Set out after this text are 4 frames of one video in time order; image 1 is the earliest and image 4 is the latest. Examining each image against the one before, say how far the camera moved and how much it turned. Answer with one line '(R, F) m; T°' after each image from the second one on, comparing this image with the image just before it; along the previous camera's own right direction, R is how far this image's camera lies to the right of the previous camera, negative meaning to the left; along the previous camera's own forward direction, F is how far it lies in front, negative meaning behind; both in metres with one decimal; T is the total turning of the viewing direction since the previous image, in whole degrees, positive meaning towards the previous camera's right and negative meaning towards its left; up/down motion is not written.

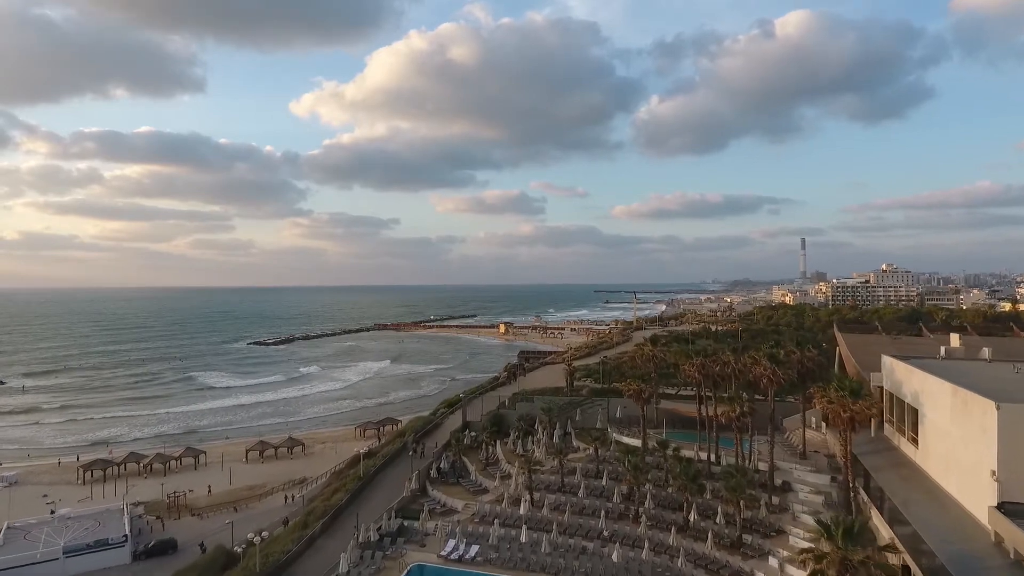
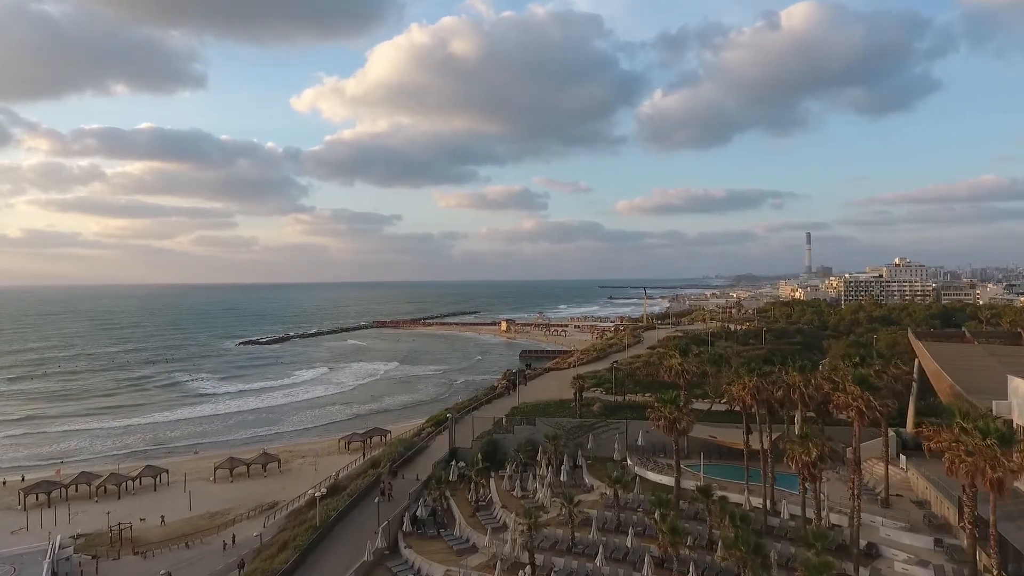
(+0.2, +5.0) m; 0°
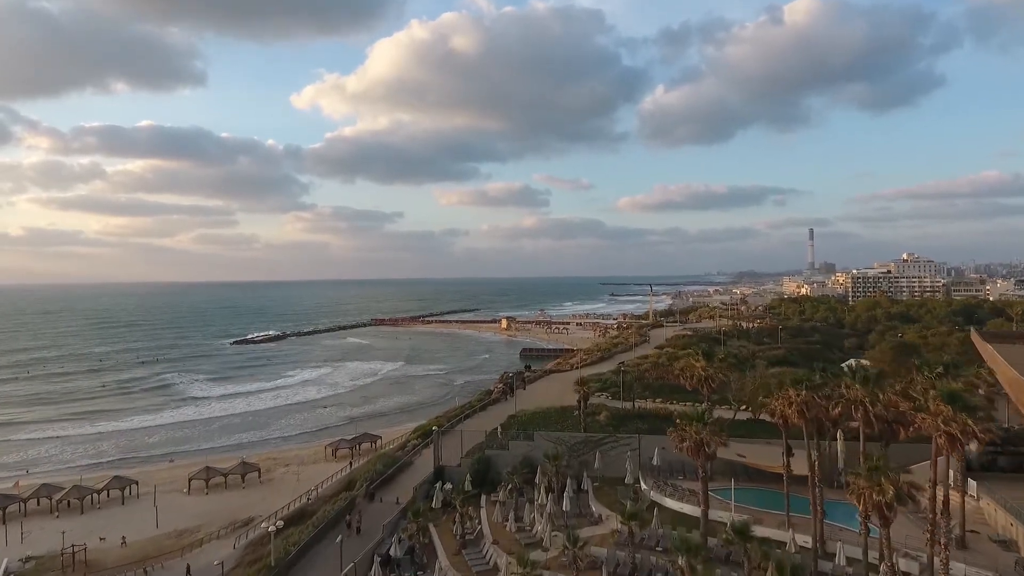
(+0.3, +3.1) m; 0°
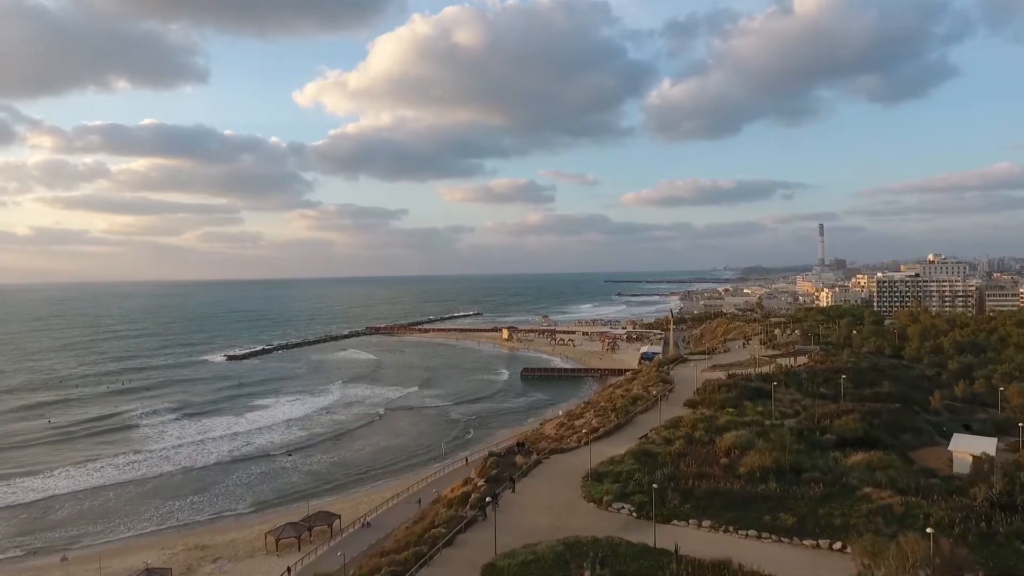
(+0.9, +9.4) m; -1°
